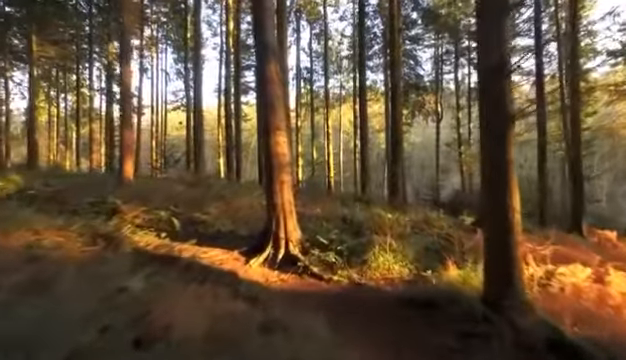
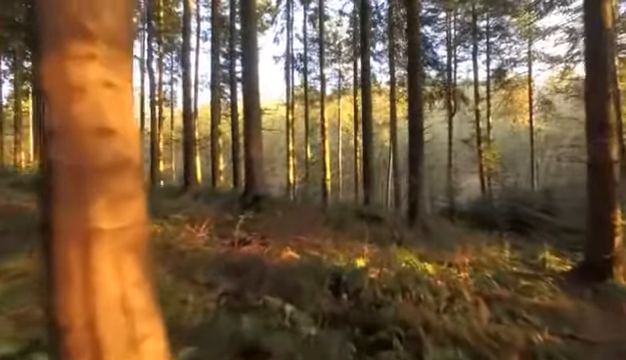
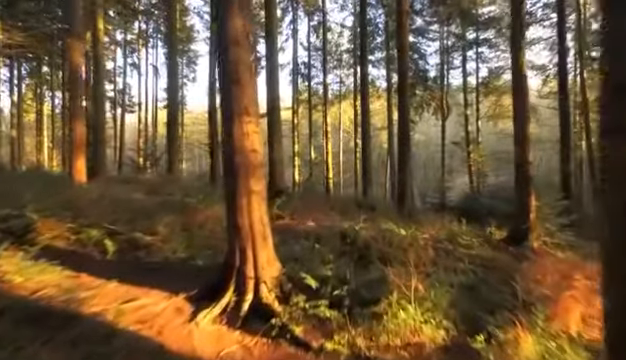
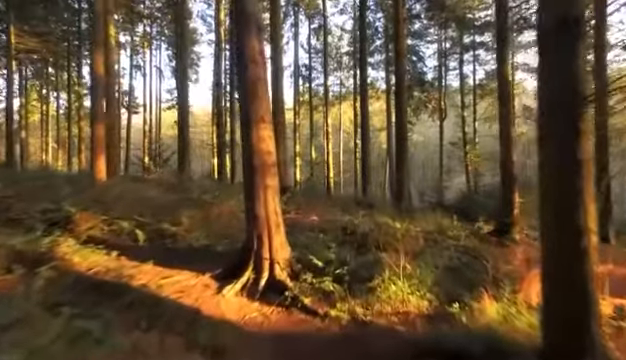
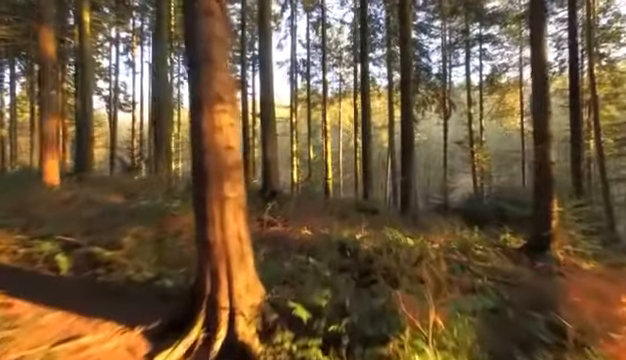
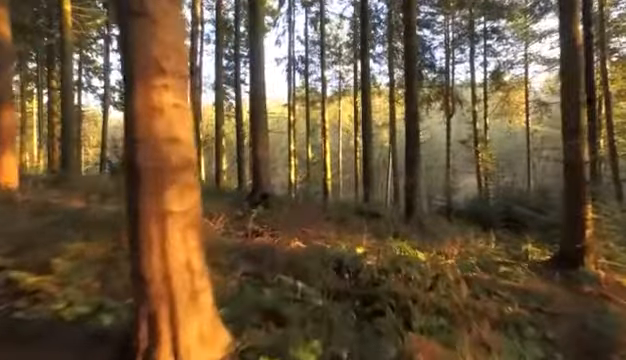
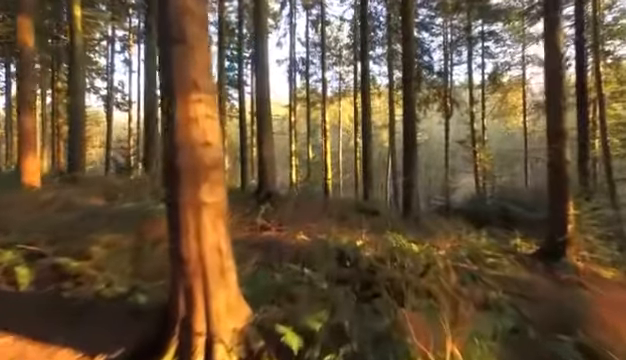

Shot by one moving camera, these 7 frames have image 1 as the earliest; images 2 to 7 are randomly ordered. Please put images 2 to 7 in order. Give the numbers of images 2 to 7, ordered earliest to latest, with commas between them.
4, 3, 5, 7, 6, 2
